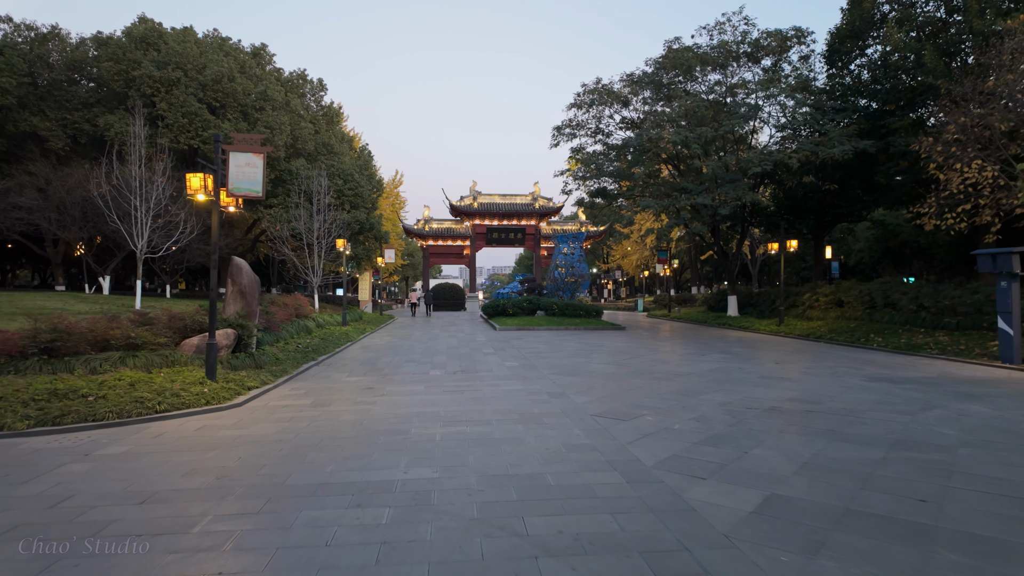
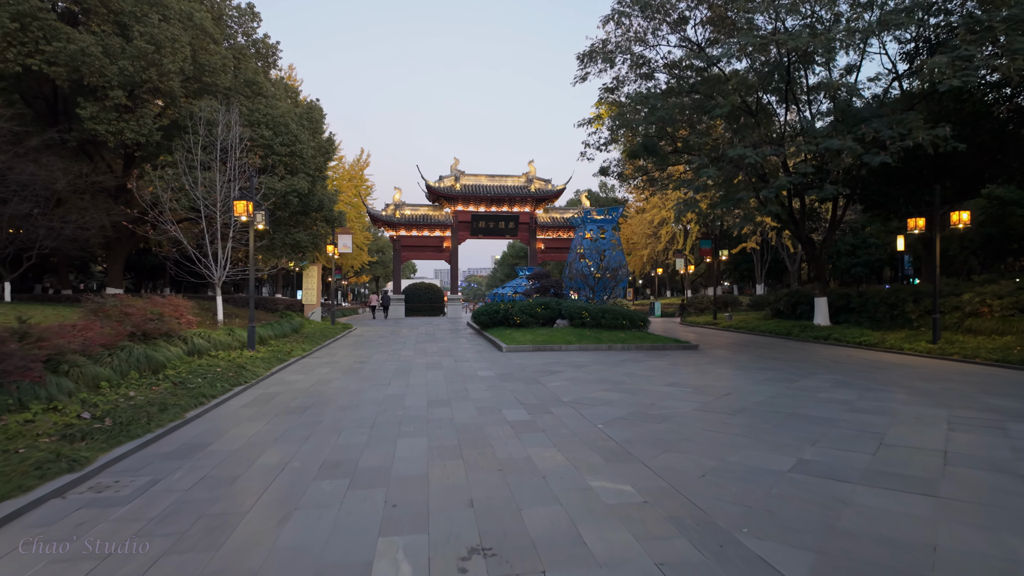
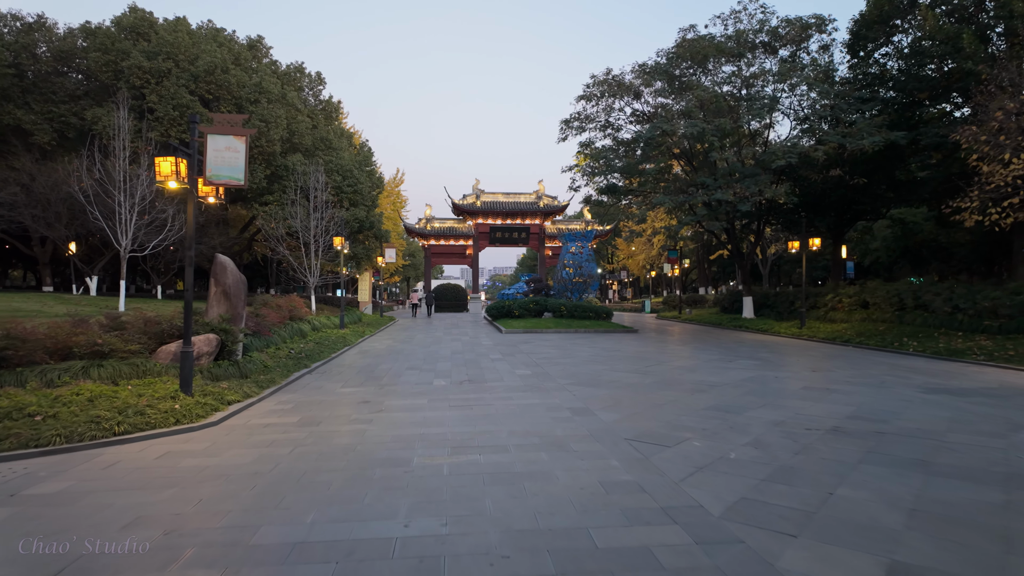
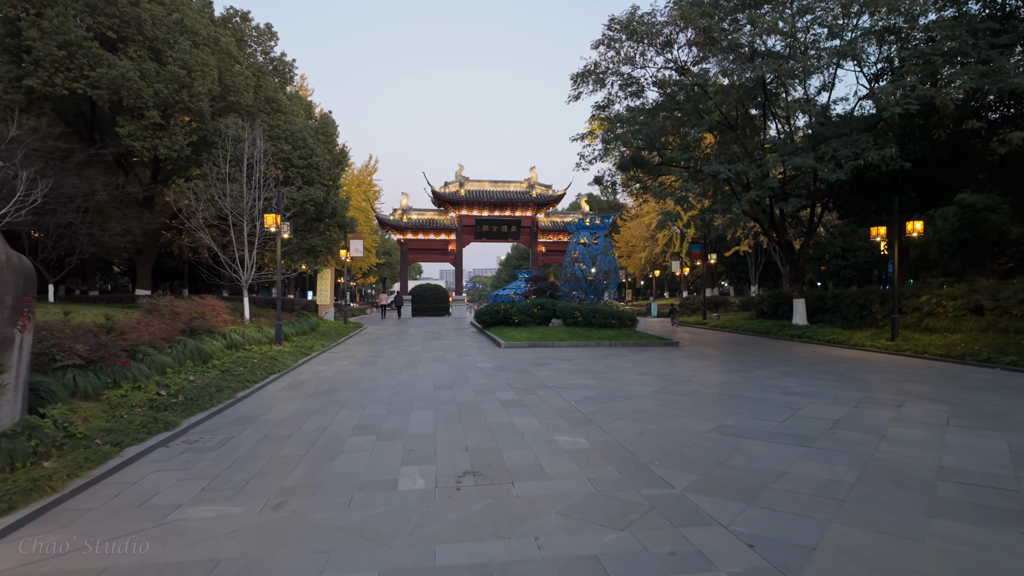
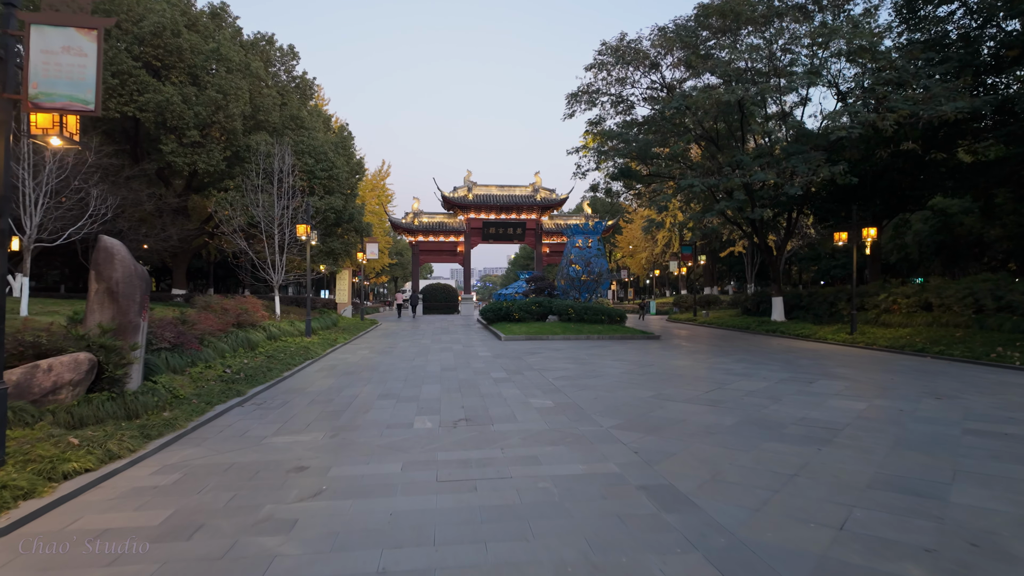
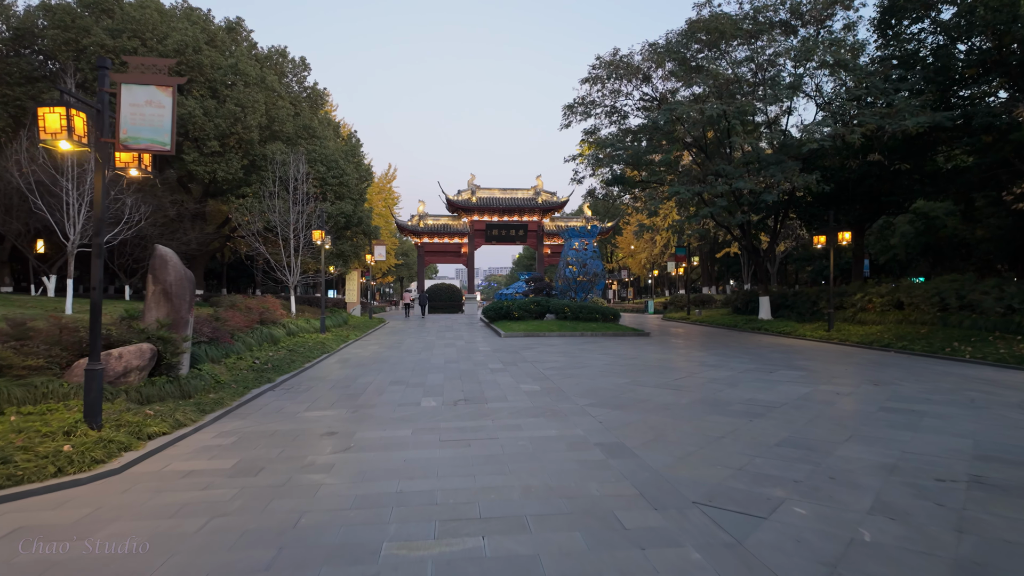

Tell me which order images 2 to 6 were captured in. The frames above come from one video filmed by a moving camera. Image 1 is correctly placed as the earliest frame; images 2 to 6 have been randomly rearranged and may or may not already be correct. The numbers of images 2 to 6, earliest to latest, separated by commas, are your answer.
3, 6, 5, 4, 2
